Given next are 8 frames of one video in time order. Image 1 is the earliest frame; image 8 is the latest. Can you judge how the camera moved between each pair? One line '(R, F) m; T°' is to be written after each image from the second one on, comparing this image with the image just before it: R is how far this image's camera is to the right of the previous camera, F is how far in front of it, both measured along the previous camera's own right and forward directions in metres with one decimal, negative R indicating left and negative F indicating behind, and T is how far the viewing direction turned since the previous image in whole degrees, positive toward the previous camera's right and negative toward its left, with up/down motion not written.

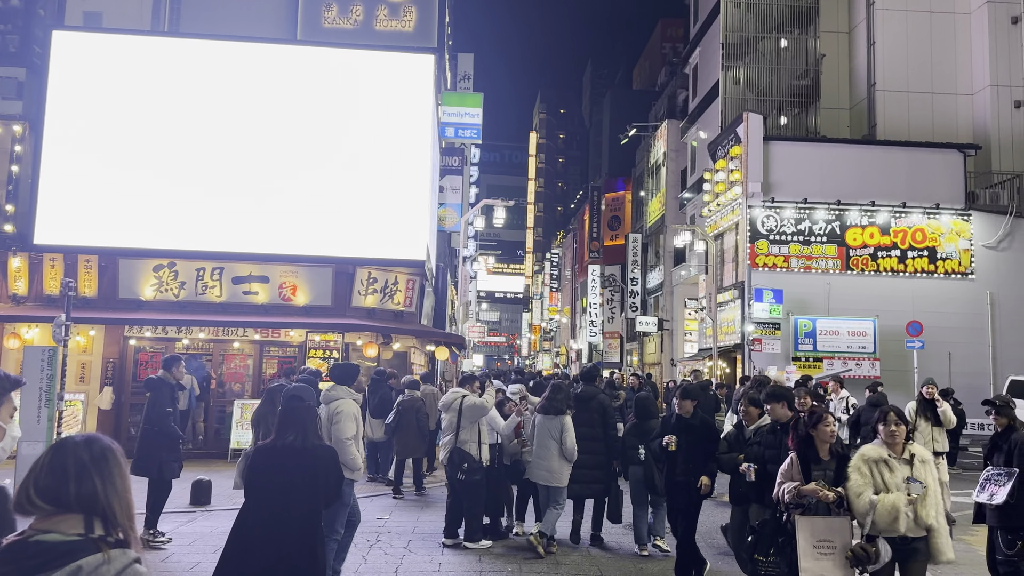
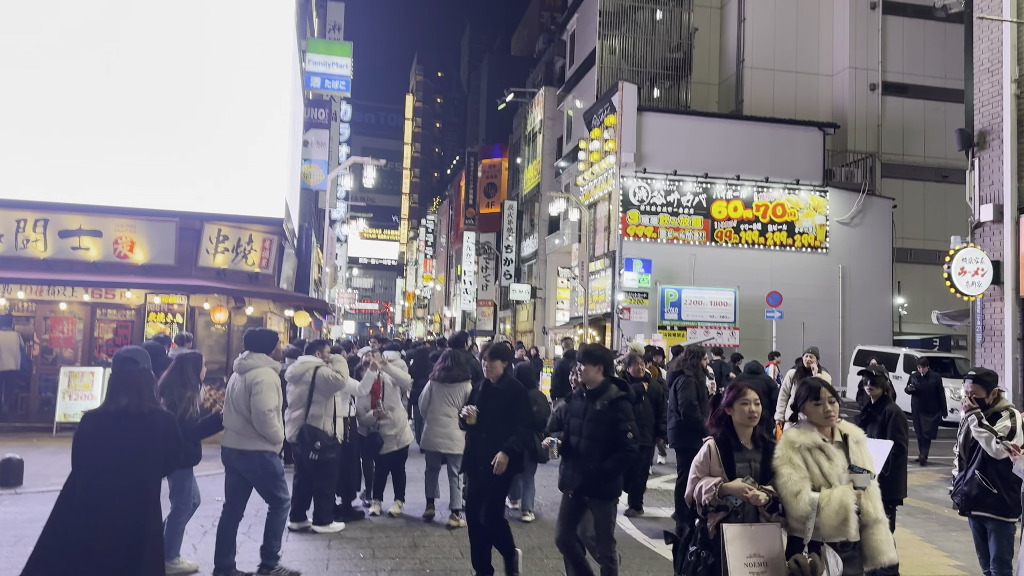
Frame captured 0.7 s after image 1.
(+0.2, +0.7) m; +9°
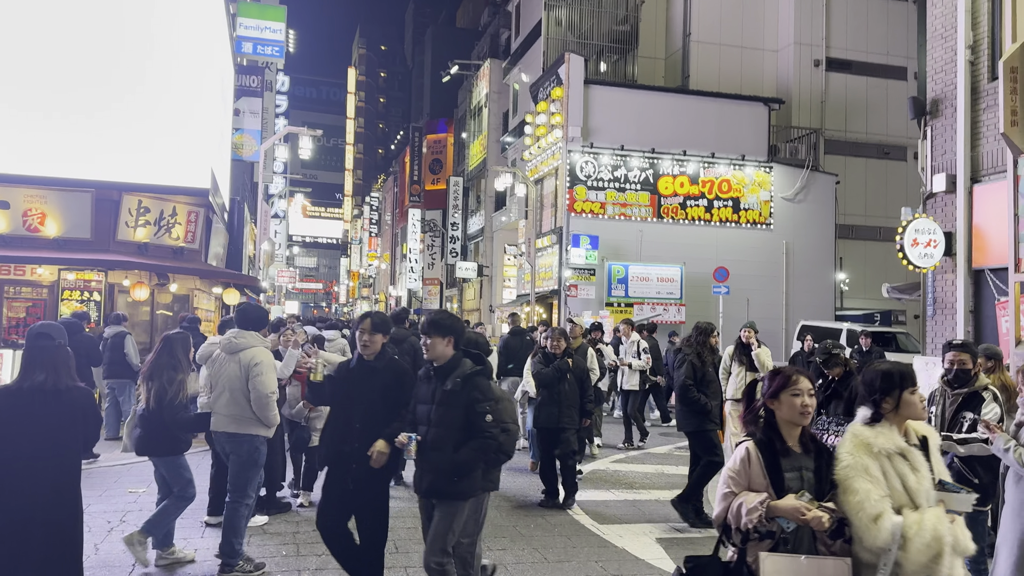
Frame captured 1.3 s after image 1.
(+0.1, +0.6) m; +4°
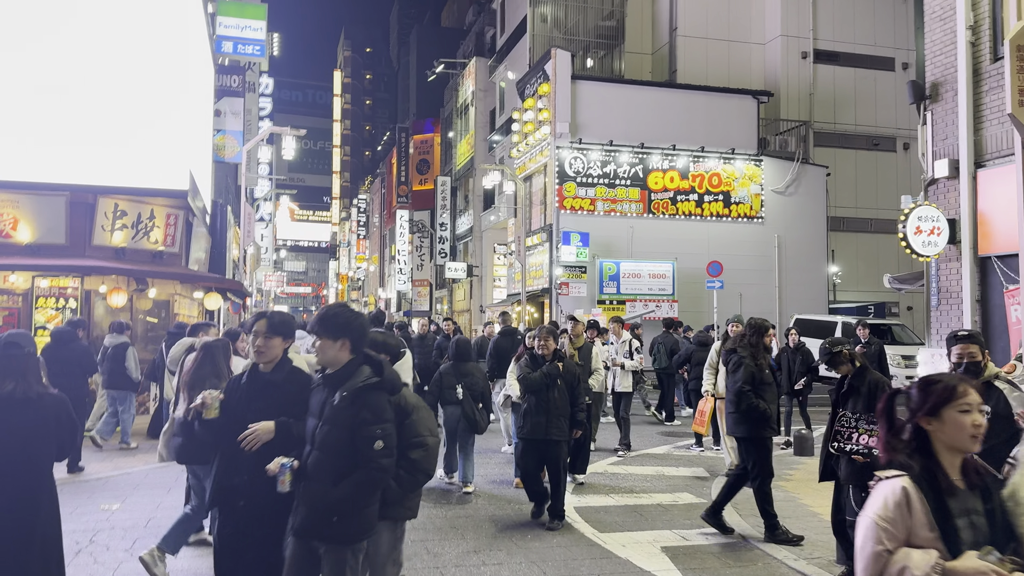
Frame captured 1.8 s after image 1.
(0.0, +0.4) m; +1°
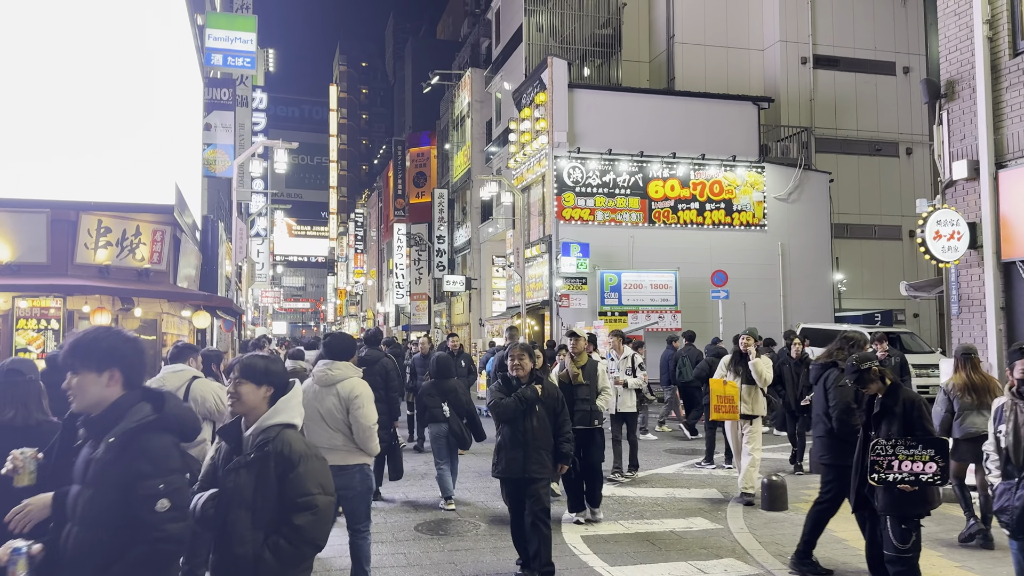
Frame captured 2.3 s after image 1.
(0.0, +0.5) m; 0°
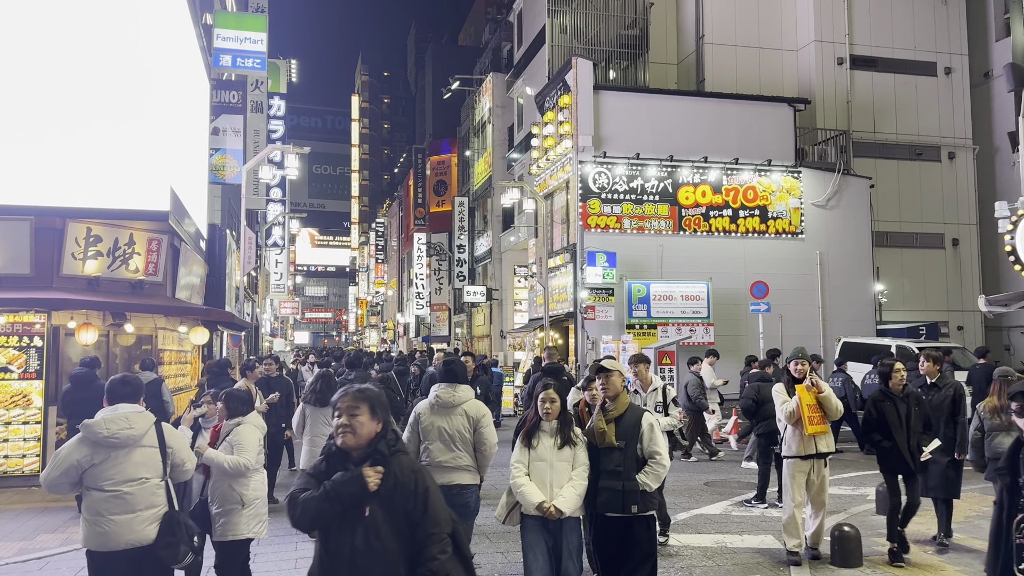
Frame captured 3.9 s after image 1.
(0.0, +1.2) m; -2°
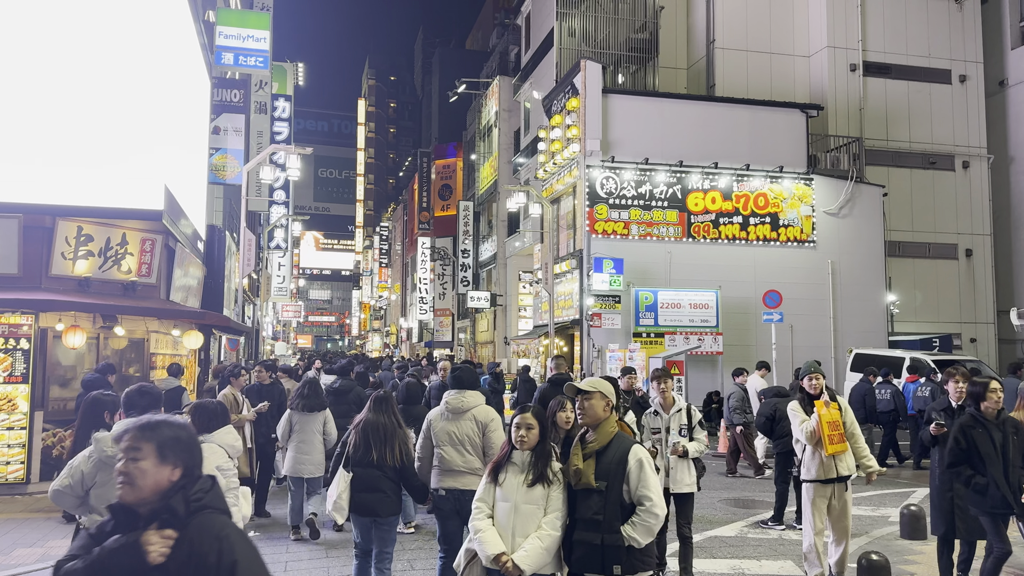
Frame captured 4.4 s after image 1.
(0.0, +0.5) m; 0°
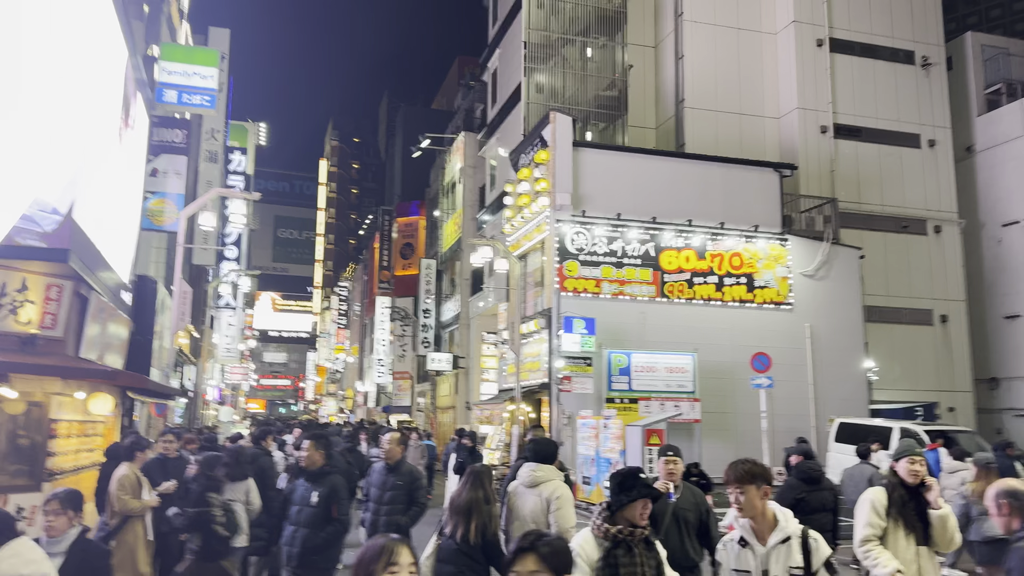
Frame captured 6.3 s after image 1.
(-0.1, +1.5) m; +3°
